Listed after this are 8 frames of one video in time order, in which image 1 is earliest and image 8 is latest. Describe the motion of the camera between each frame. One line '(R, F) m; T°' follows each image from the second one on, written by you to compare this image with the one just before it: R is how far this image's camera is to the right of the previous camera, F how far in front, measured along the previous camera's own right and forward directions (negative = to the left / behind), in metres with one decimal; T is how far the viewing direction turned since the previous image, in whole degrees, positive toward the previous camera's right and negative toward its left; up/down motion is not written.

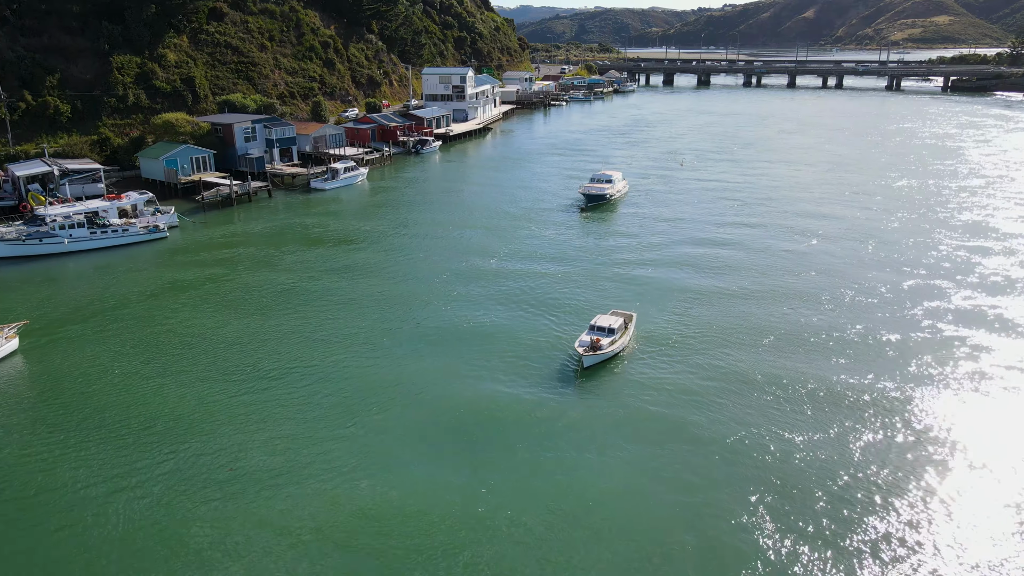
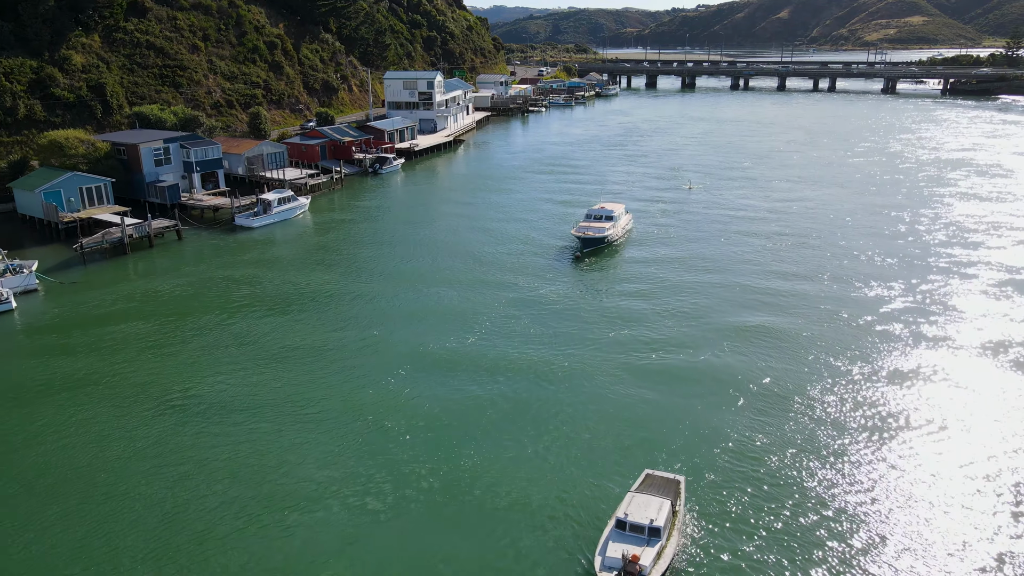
(0.0, +8.6) m; +2°
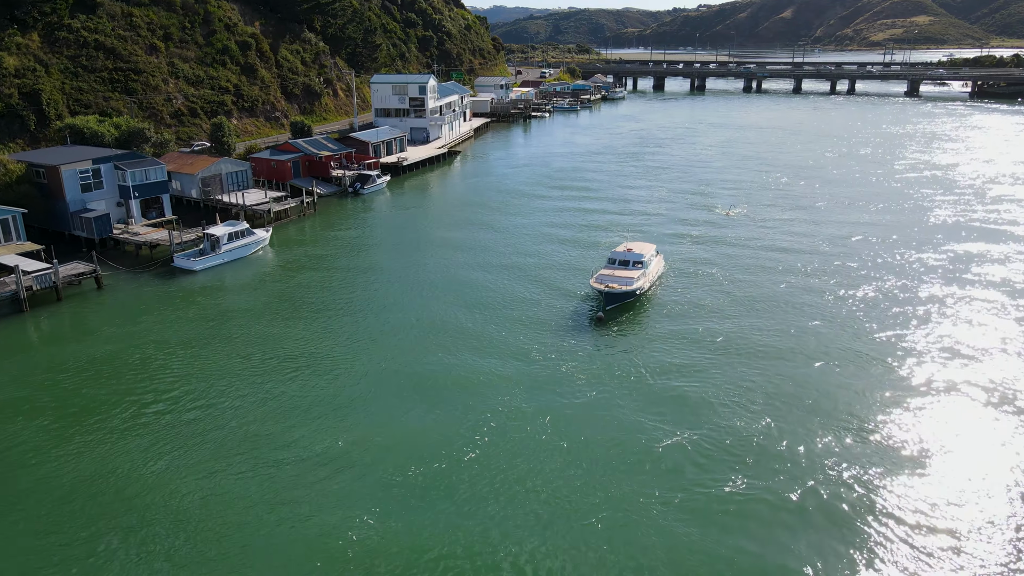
(-0.1, +6.7) m; 0°
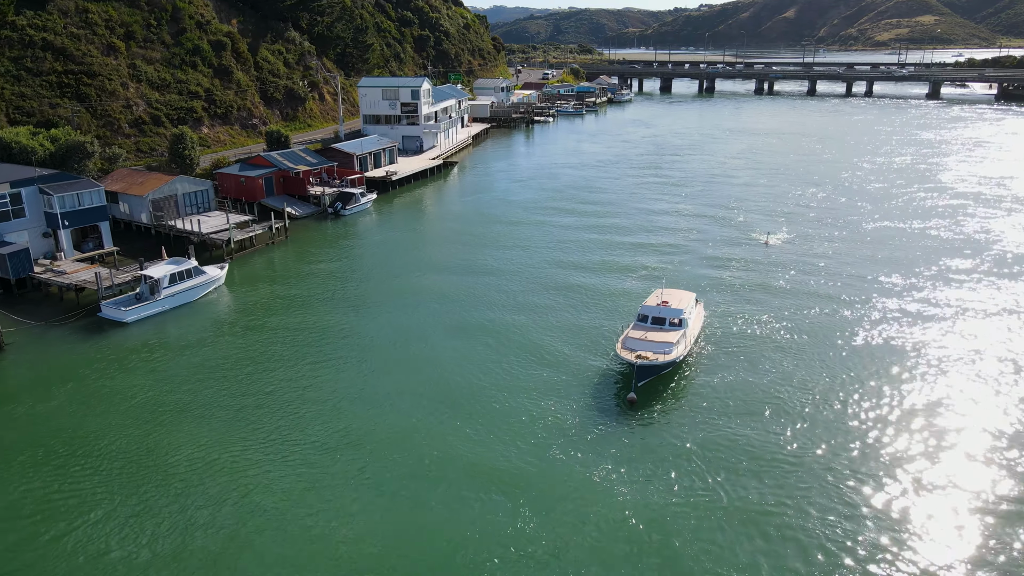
(-0.2, +5.4) m; 0°
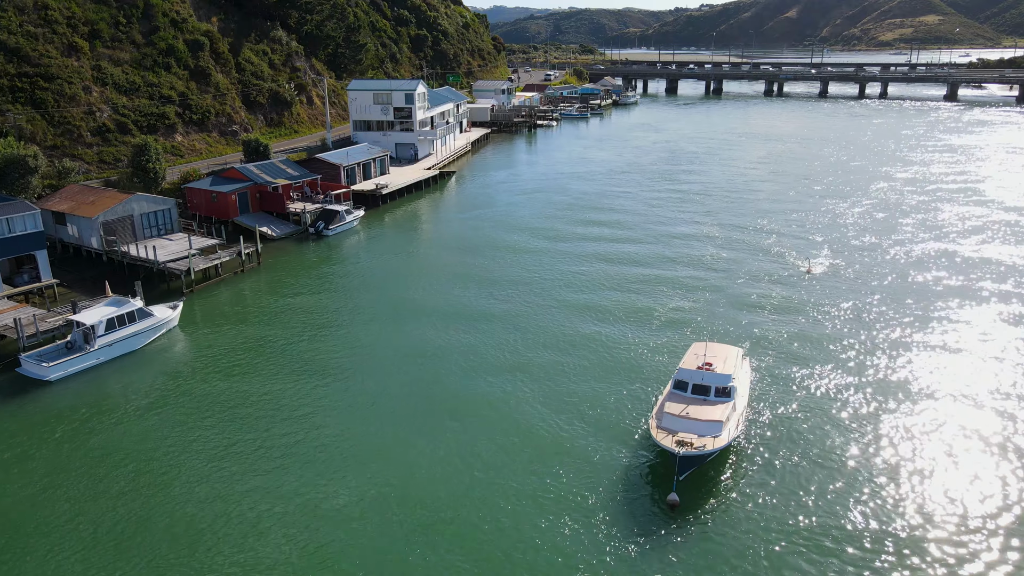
(-0.1, +4.1) m; 0°
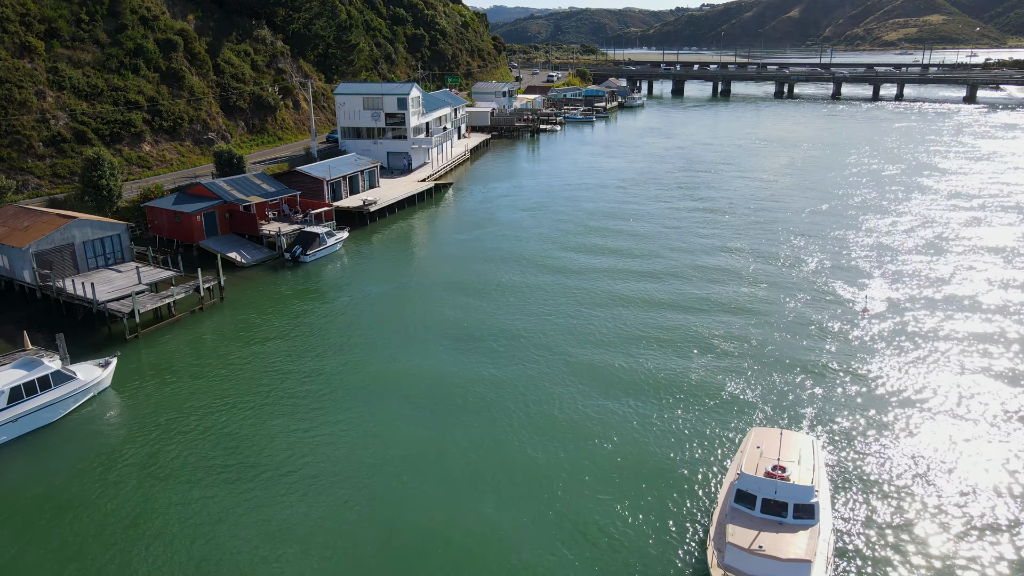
(-0.1, +4.1) m; 0°
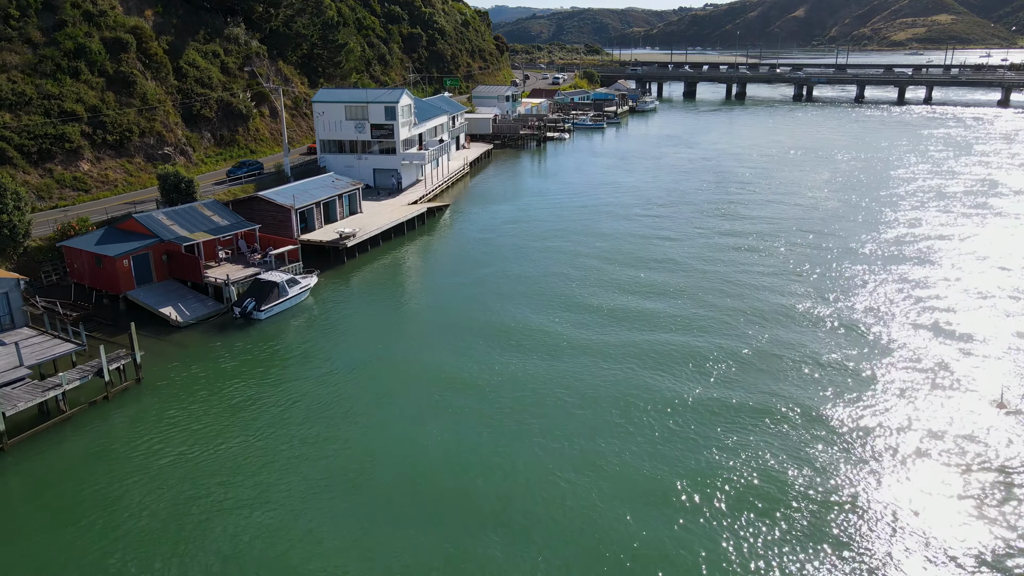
(-0.2, +6.2) m; 0°
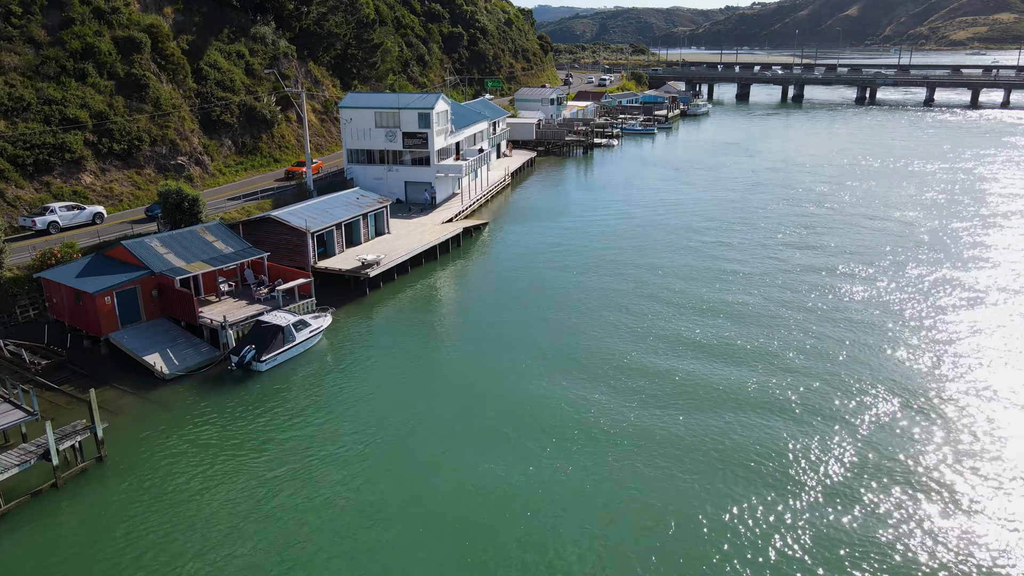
(-0.3, +4.1) m; -3°
